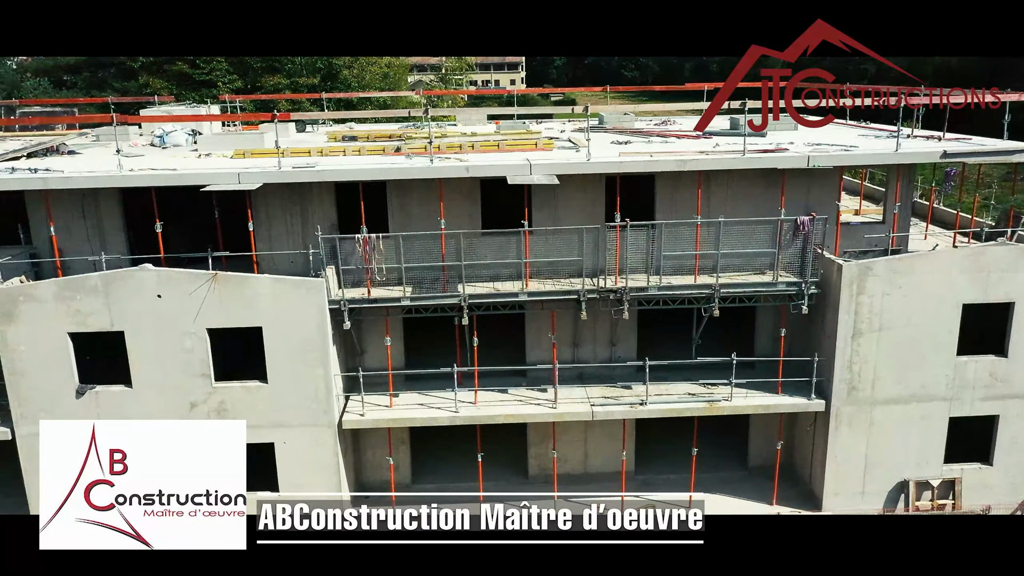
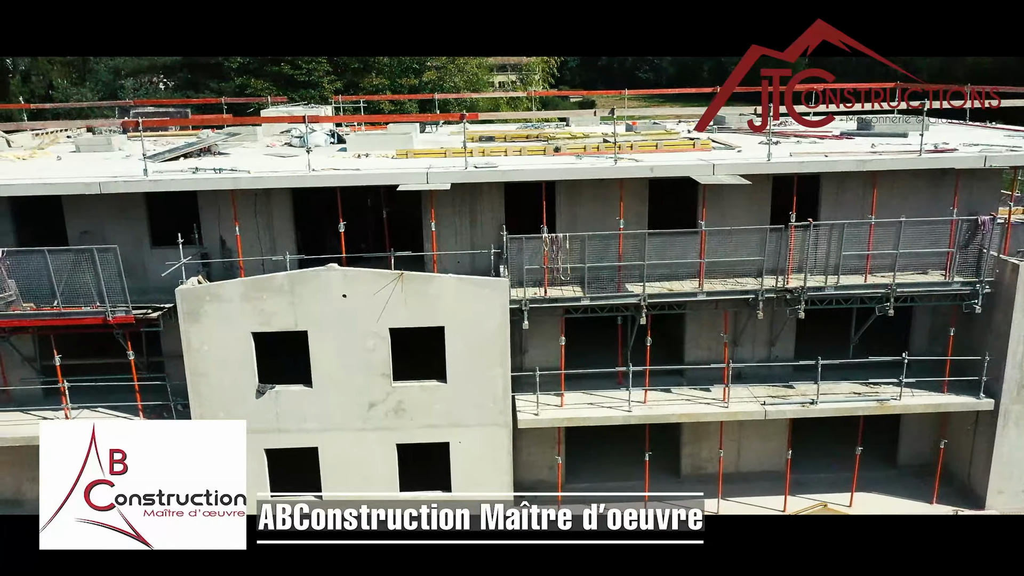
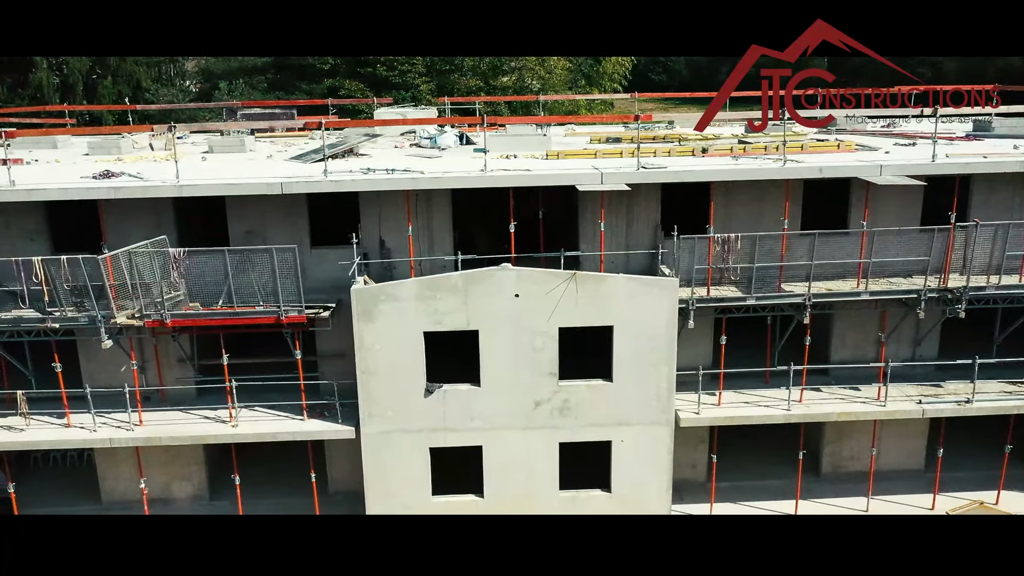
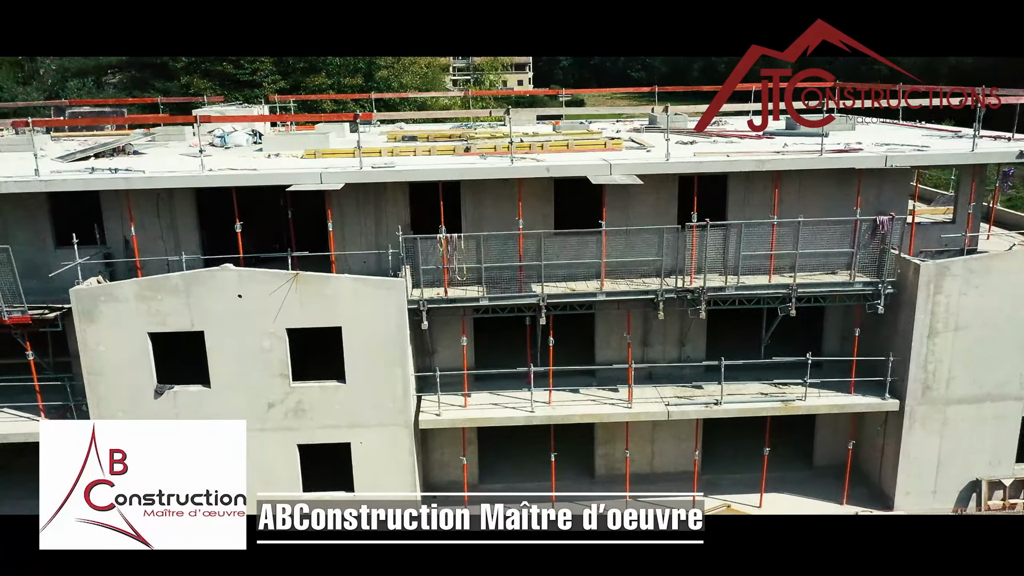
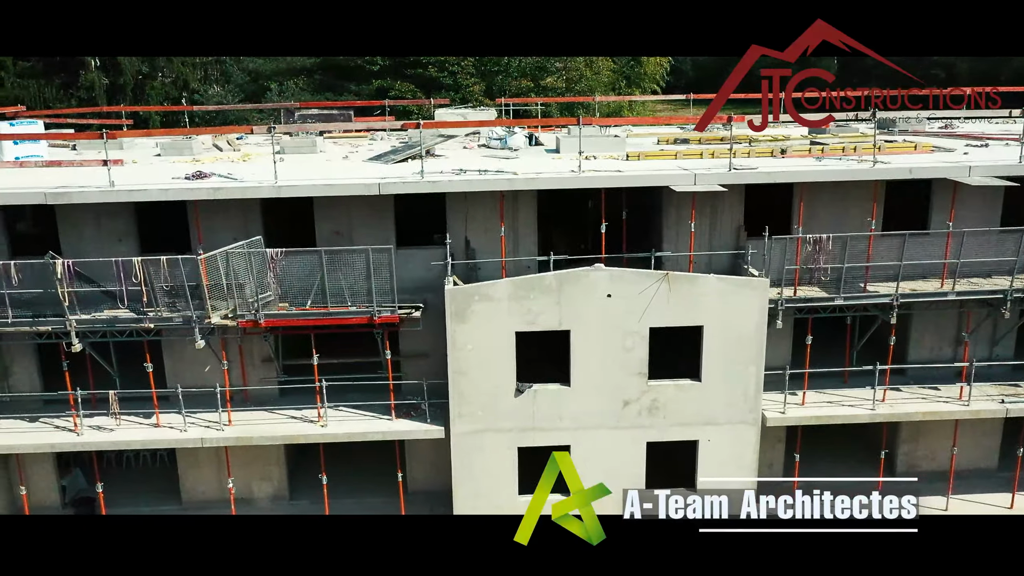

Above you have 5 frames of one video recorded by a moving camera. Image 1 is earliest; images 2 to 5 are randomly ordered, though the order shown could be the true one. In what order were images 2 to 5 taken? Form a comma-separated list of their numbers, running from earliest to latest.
4, 2, 3, 5
